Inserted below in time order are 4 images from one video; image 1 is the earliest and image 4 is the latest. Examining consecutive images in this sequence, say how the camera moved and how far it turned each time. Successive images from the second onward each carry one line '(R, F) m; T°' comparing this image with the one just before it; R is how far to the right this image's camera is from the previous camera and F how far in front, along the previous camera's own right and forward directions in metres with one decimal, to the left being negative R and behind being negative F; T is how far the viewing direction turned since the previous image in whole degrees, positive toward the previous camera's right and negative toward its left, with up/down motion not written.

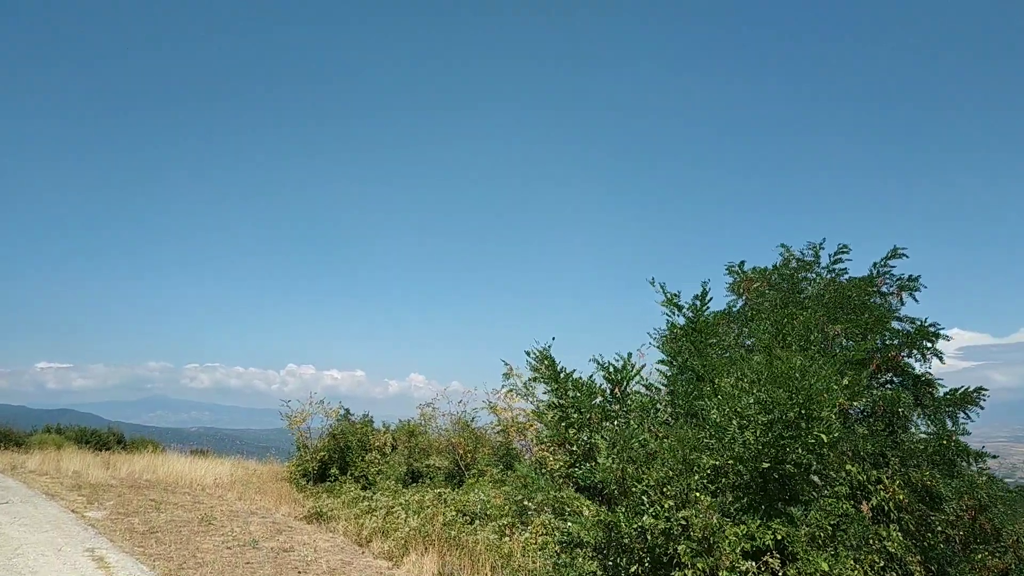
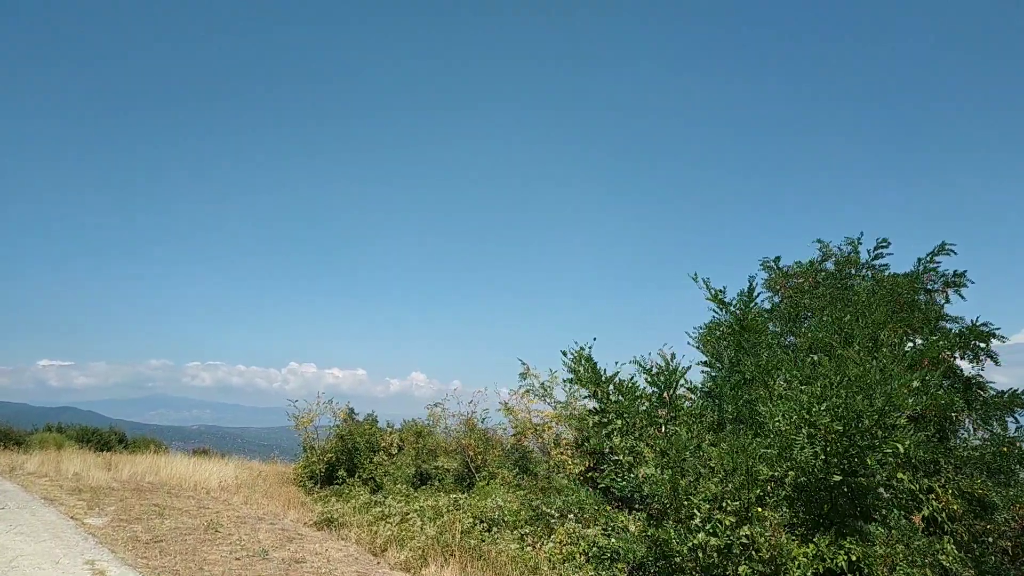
(-0.3, +0.5) m; 0°
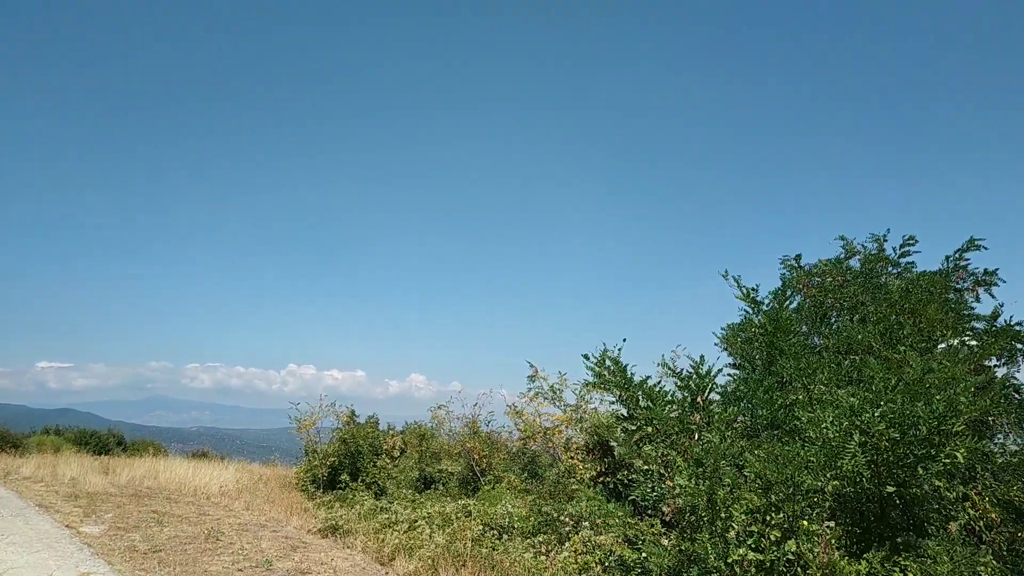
(-0.2, +0.3) m; 0°
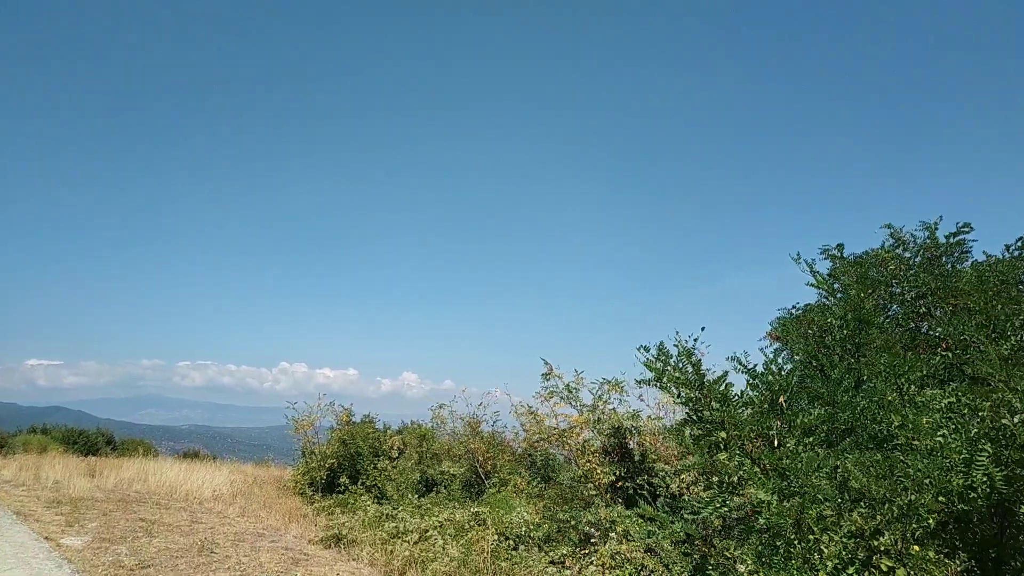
(-0.4, +0.7) m; +1°
